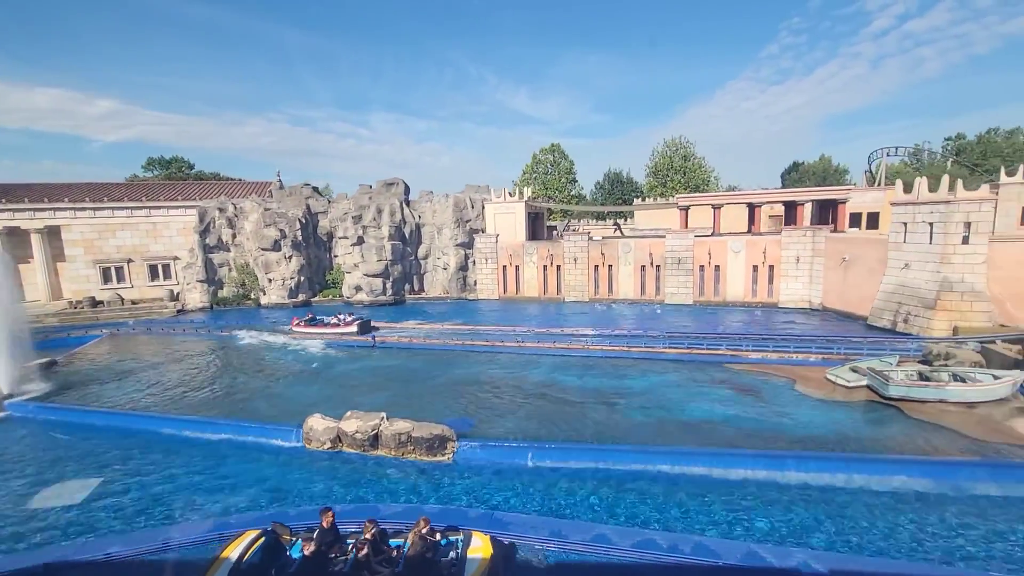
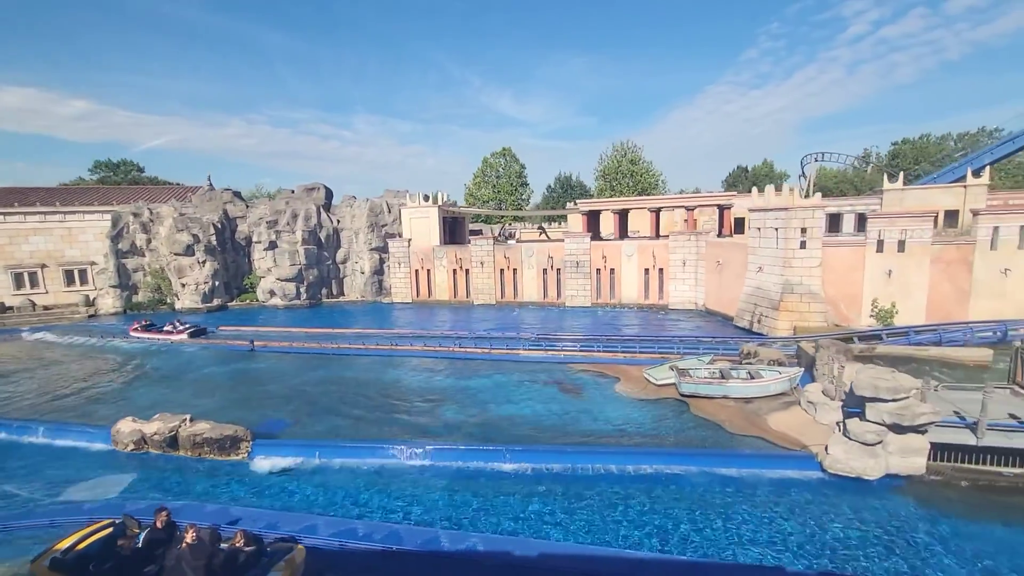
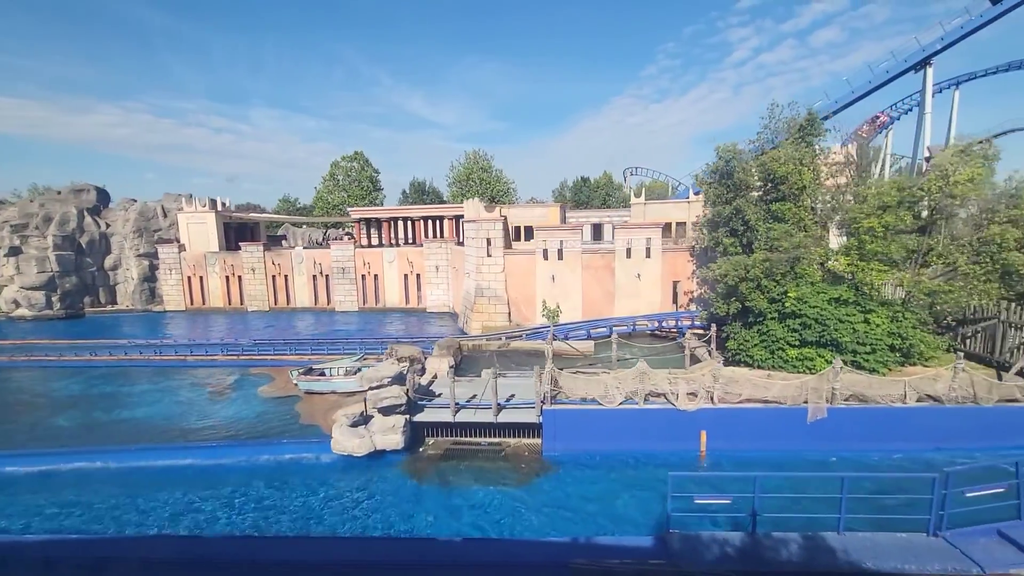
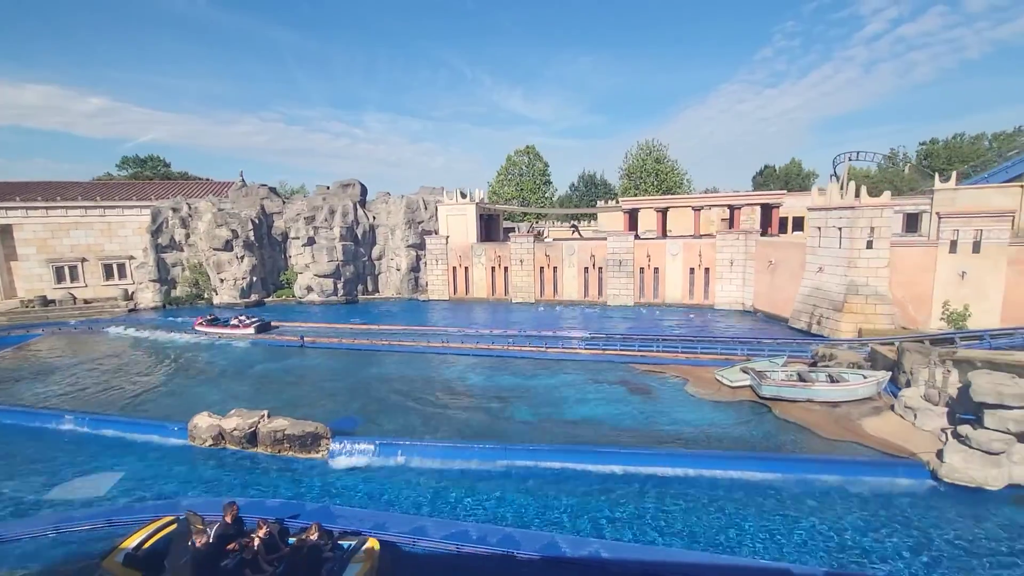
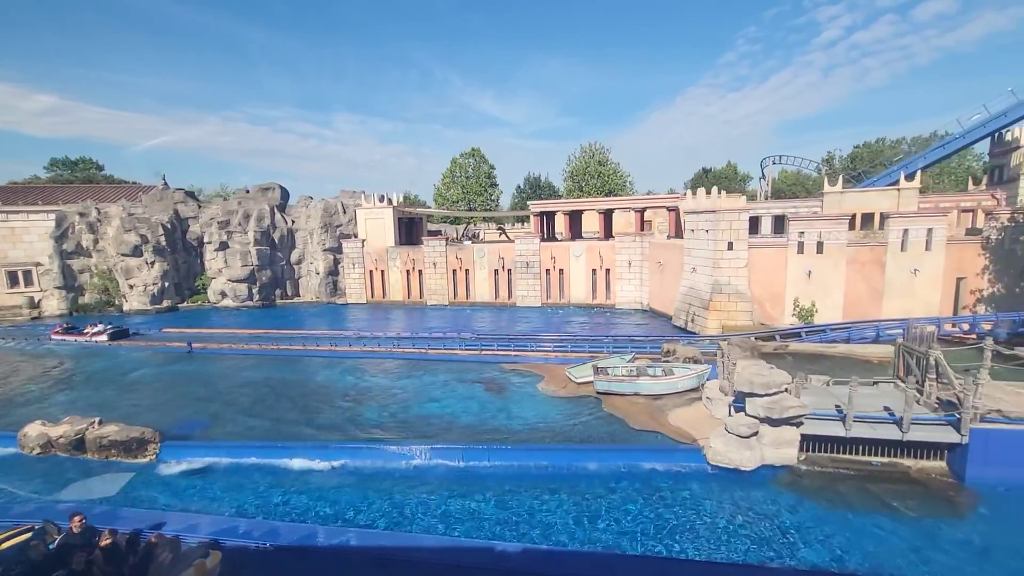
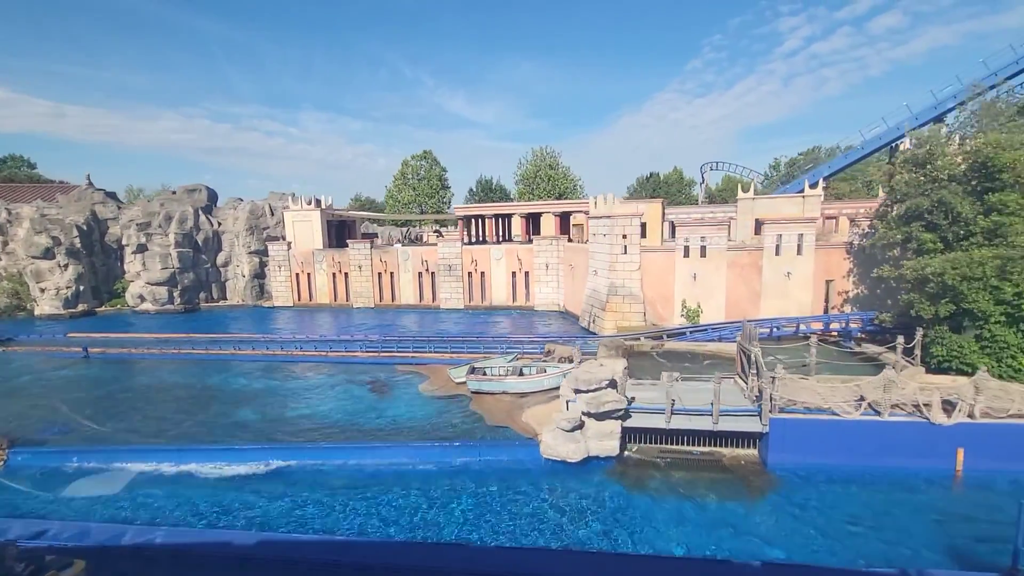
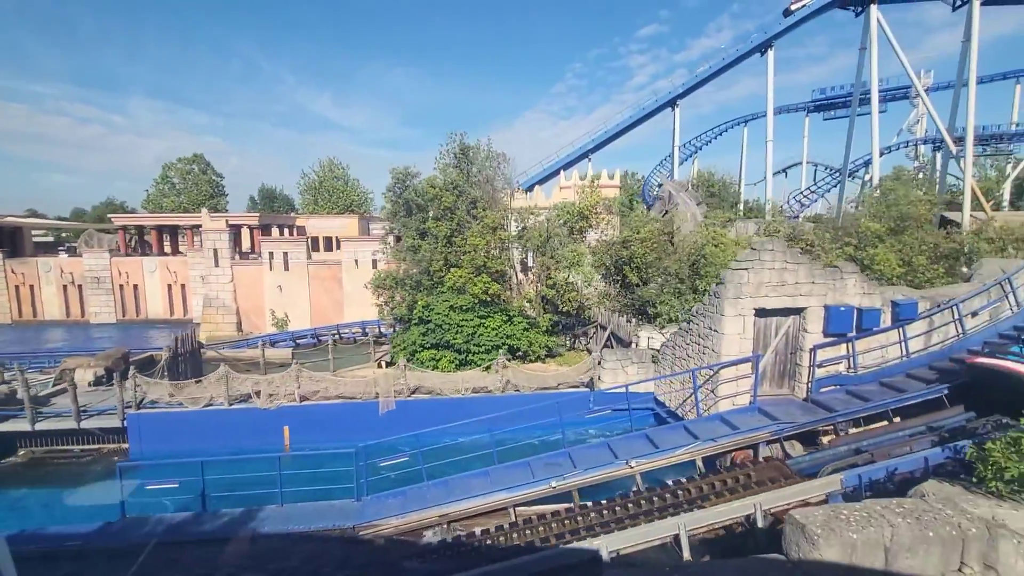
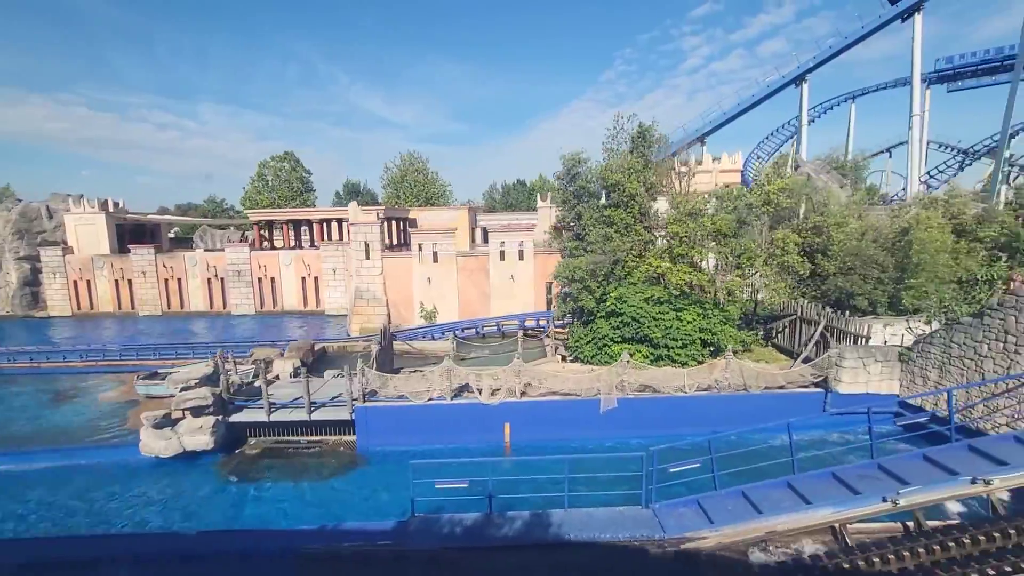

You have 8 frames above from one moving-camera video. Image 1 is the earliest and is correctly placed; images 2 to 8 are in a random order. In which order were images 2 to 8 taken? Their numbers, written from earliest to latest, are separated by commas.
4, 2, 5, 6, 3, 8, 7
